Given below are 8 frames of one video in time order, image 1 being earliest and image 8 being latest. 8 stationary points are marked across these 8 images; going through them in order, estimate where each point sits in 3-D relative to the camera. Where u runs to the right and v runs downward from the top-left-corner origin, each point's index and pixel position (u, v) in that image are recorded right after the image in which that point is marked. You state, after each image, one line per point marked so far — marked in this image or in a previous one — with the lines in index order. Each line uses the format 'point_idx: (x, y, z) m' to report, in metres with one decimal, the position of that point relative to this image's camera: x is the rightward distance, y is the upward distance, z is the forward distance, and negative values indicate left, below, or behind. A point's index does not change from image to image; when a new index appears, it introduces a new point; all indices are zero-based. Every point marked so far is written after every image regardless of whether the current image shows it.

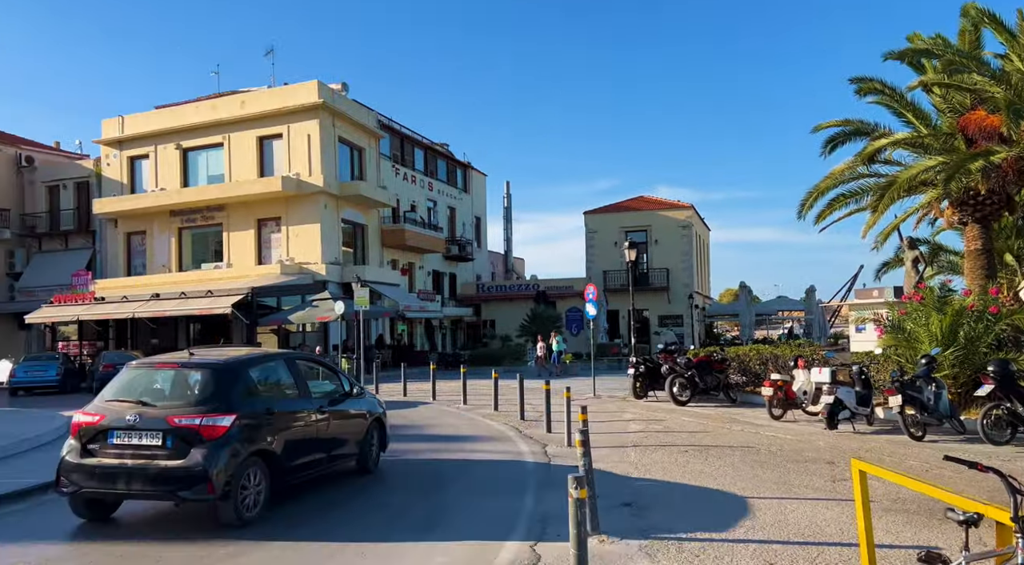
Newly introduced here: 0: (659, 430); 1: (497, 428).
0: (+2.2, -2.3, +12.2) m
1: (-0.3, -2.3, +12.8) m
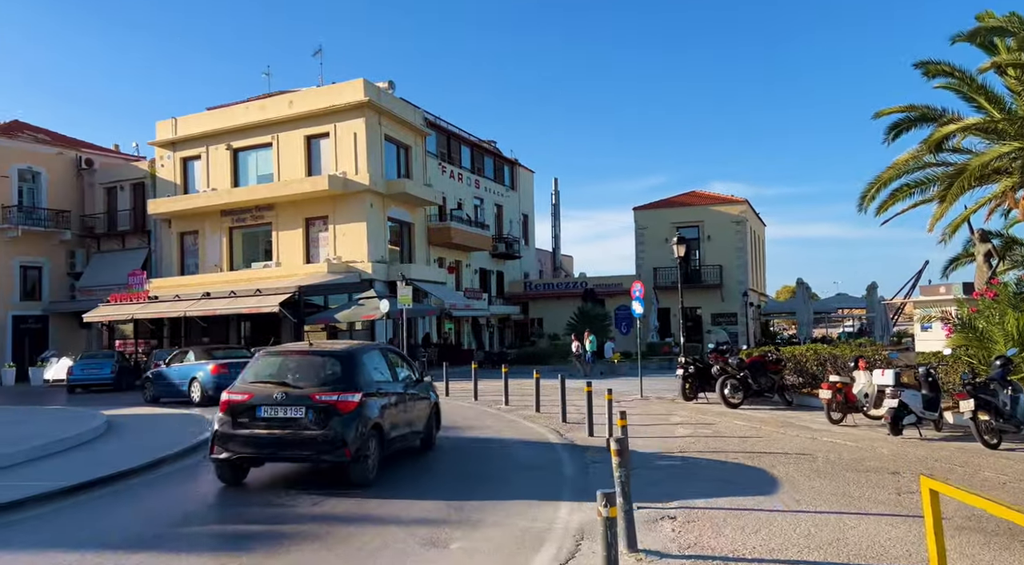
0: (+2.8, -2.2, +11.5) m
1: (+0.4, -2.3, +12.3) m
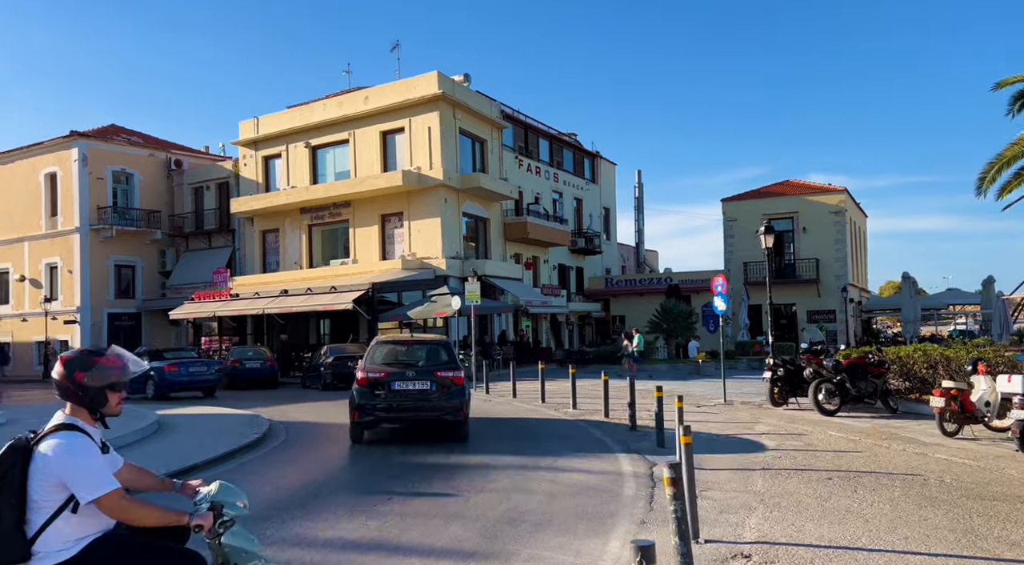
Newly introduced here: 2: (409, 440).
0: (+3.6, -2.1, +10.1) m
1: (+1.3, -2.2, +11.2) m
2: (-1.5, -2.3, +11.4) m
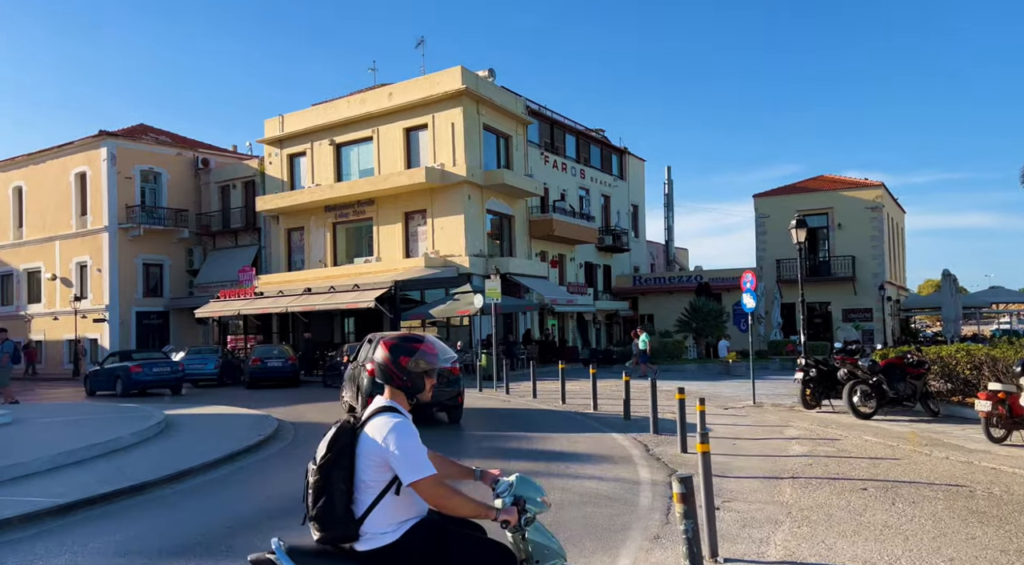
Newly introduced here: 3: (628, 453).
0: (+3.8, -2.0, +9.5) m
1: (+1.5, -2.1, +10.6) m
2: (-1.3, -2.2, +11.0) m
3: (+1.4, -2.1, +9.6) m
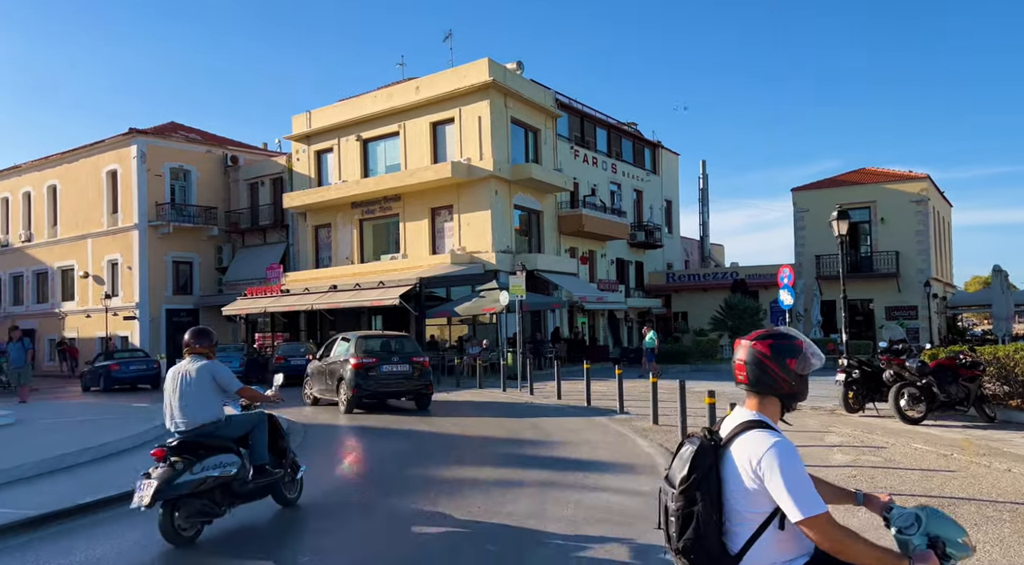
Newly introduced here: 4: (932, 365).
0: (+4.0, -2.0, +8.6) m
1: (+1.7, -2.1, +9.9) m
2: (-1.0, -2.1, +10.3) m
3: (+1.6, -2.0, +8.9) m
4: (+6.2, -1.2, +11.8) m
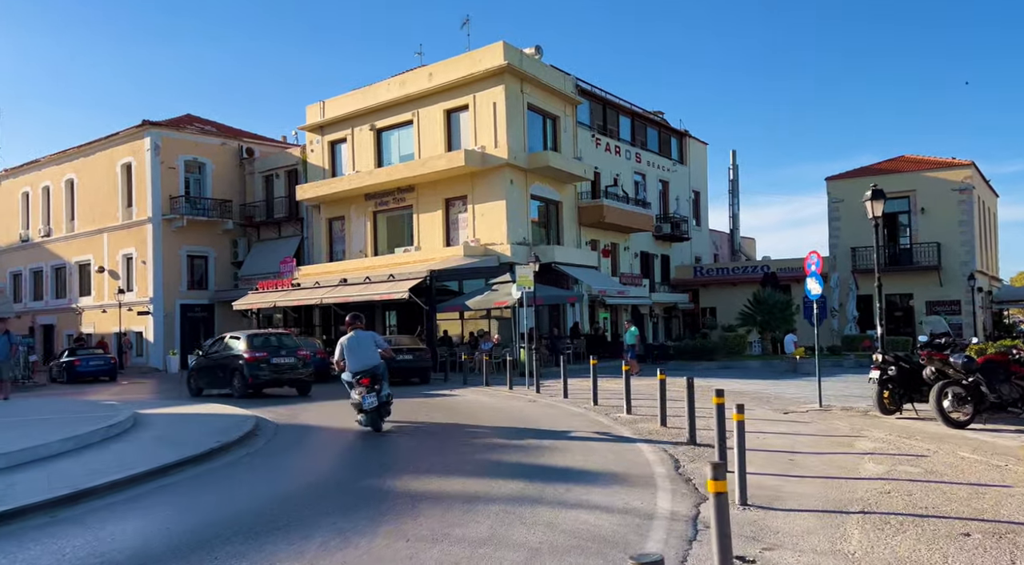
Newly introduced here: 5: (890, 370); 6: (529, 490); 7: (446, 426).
0: (+3.7, -1.8, +7.3) m
1: (+1.5, -1.9, +8.6) m
2: (-1.2, -1.9, +9.2) m
3: (+1.3, -1.8, +7.7) m
4: (+6.1, -1.0, +10.4) m
5: (+5.5, -1.3, +11.5) m
6: (+0.1, -1.8, +6.8) m
7: (-0.9, -2.0, +10.9) m
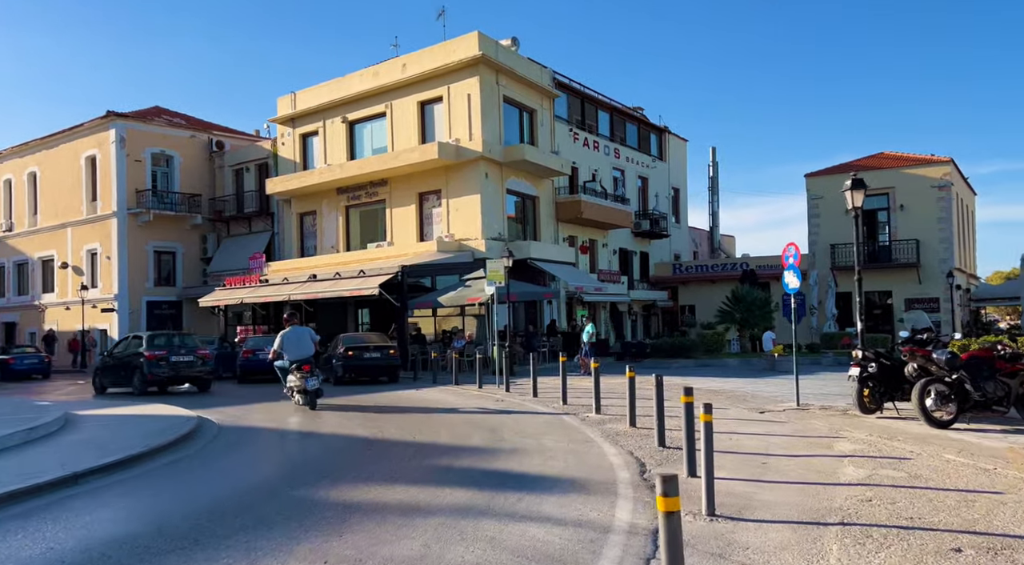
0: (+3.3, -1.7, +6.7) m
1: (+1.0, -1.8, +8.0) m
2: (-1.7, -1.8, +8.5) m
3: (+0.9, -1.7, +7.1) m
4: (+5.6, -0.9, +9.9) m
5: (+5.0, -1.2, +11.0) m
6: (-0.3, -1.7, +6.2) m
7: (-1.4, -1.9, +10.3) m
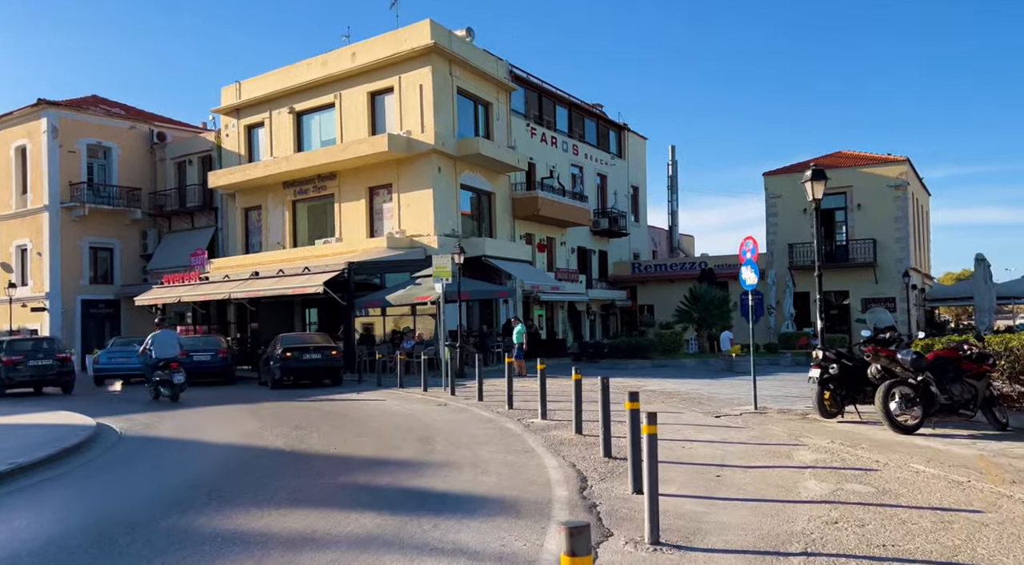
0: (+2.7, -1.6, +6.0) m
1: (+0.4, -1.7, +7.2) m
2: (-2.4, -1.8, +7.6) m
3: (+0.3, -1.7, +6.2) m
4: (+4.9, -0.9, +9.2) m
5: (+4.2, -1.1, +10.4) m
6: (-0.9, -1.7, +5.3) m
7: (-2.2, -1.8, +9.3) m
